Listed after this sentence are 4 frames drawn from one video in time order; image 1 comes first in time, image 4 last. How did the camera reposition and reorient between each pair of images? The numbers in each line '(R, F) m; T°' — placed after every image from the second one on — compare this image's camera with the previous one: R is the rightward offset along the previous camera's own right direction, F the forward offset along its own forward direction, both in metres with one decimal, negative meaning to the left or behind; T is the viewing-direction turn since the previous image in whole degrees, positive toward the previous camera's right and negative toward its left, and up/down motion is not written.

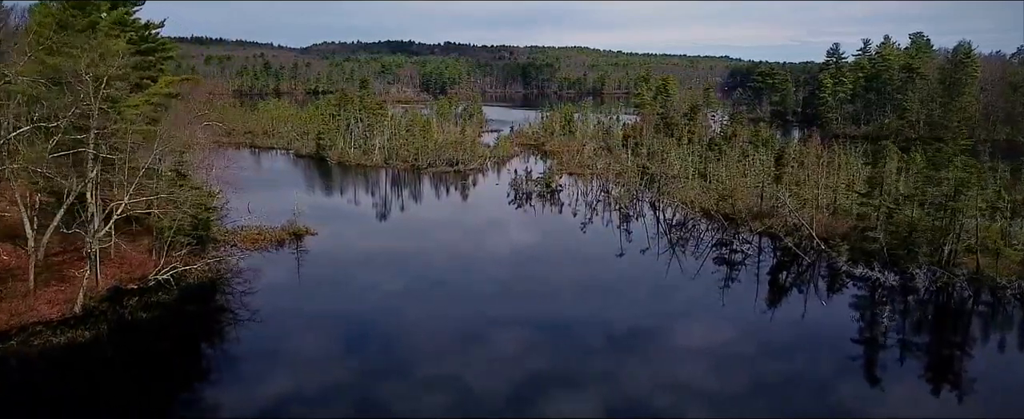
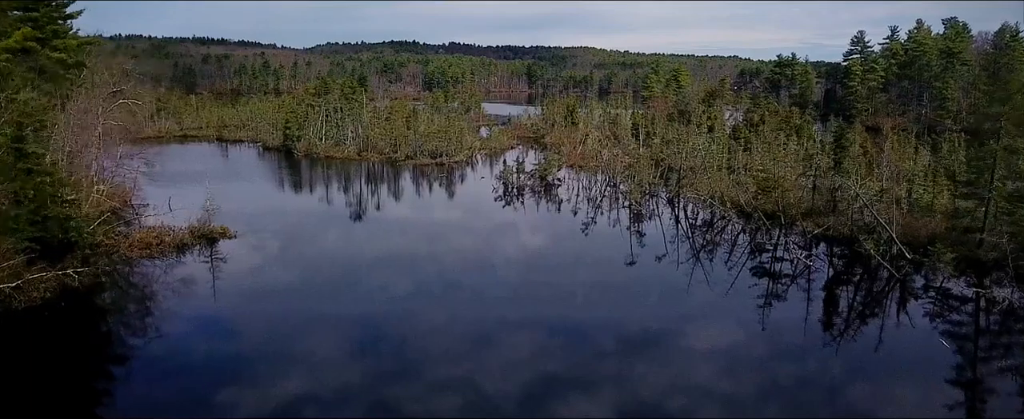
(-0.5, +0.9) m; 0°
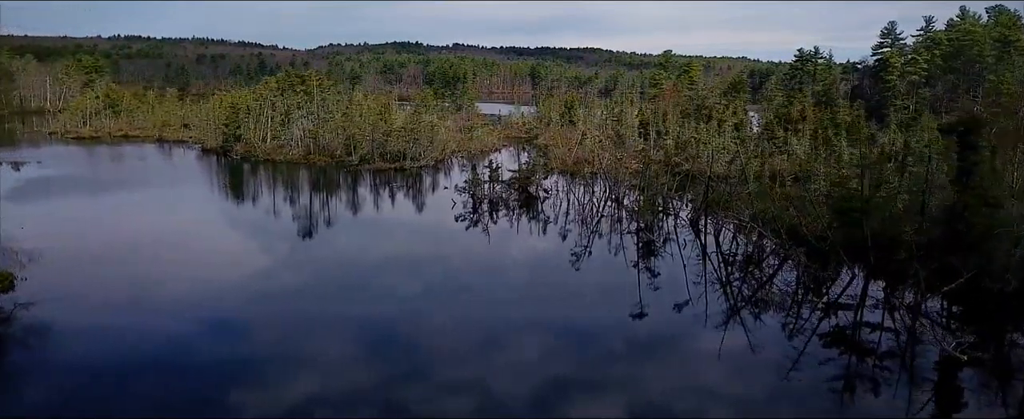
(-0.9, +0.9) m; 0°
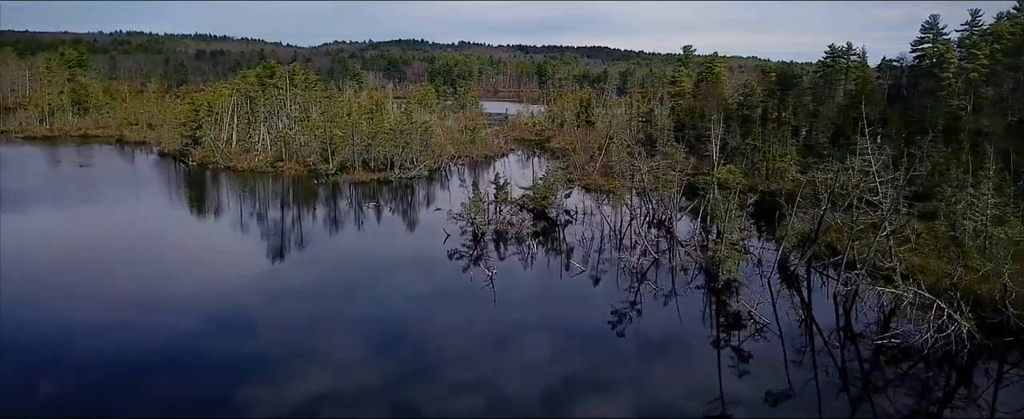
(-1.1, +1.0) m; 0°
